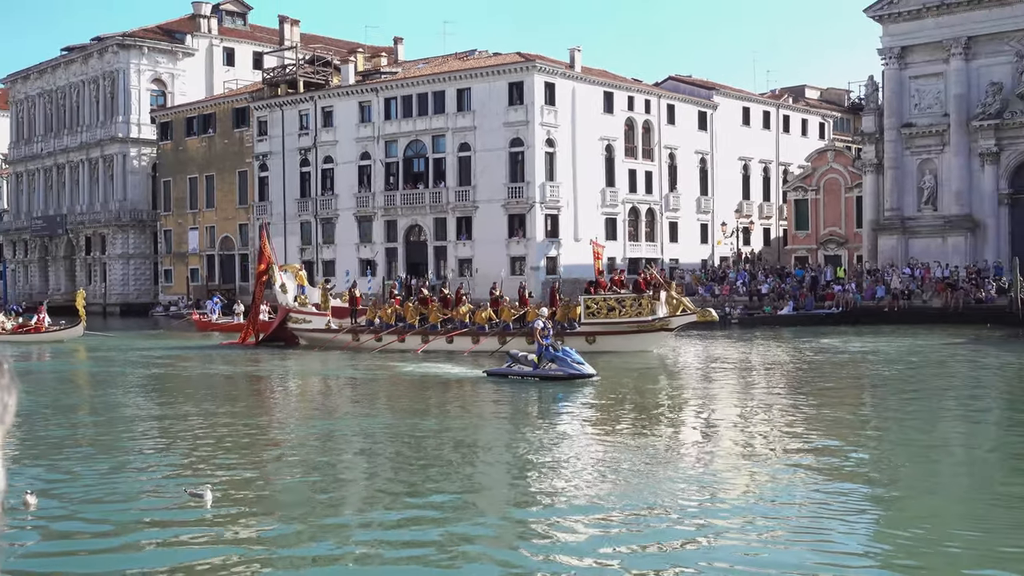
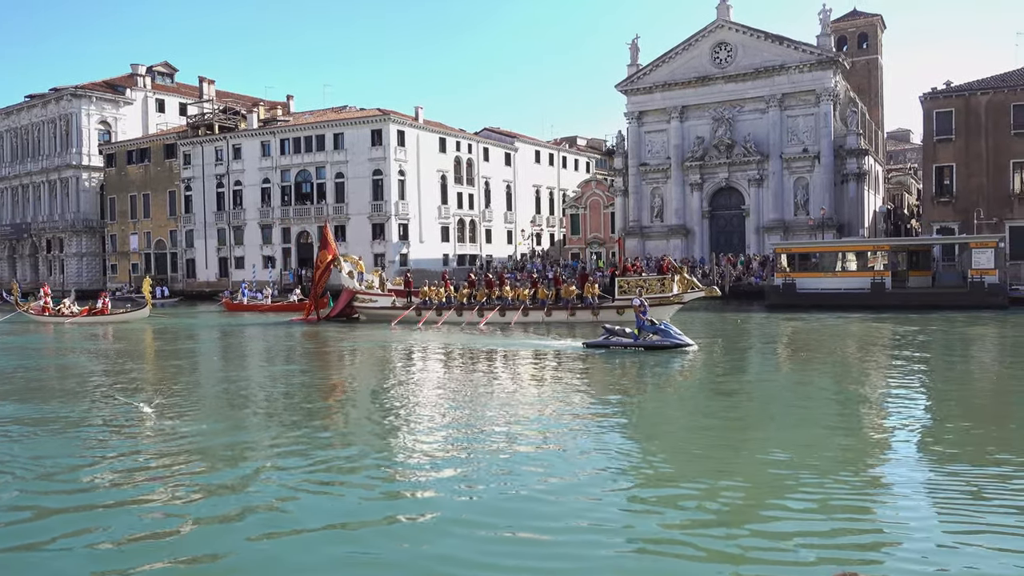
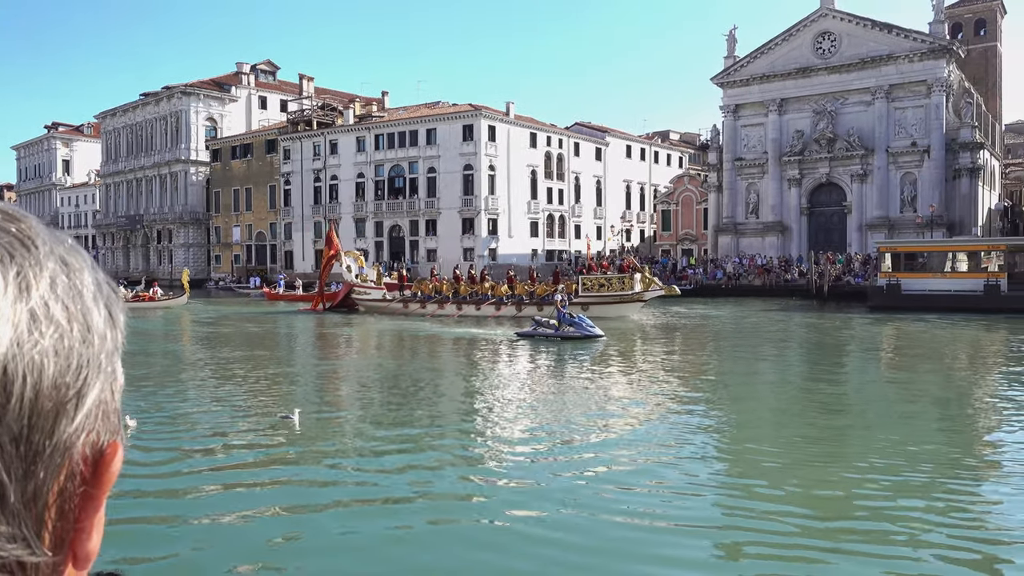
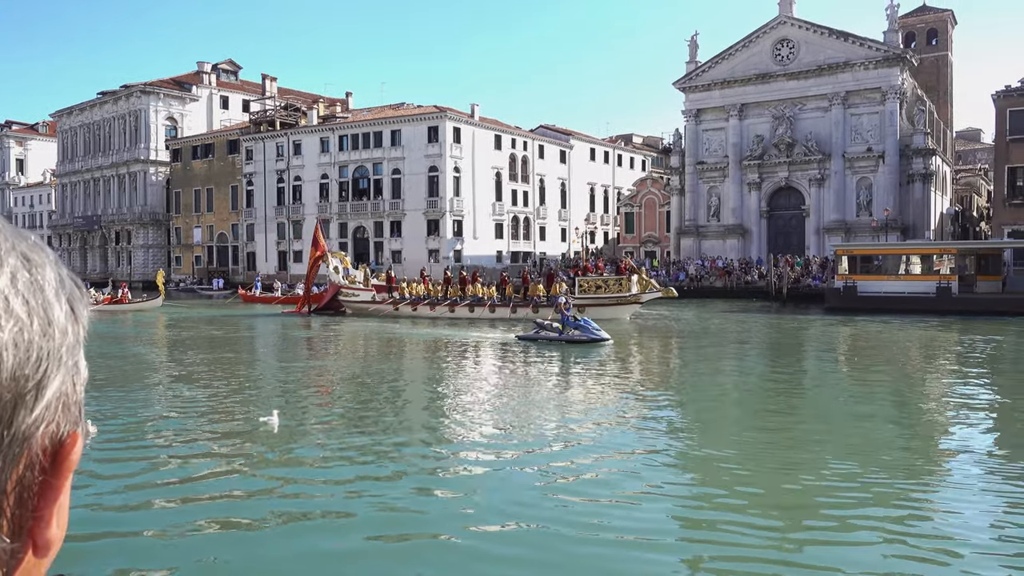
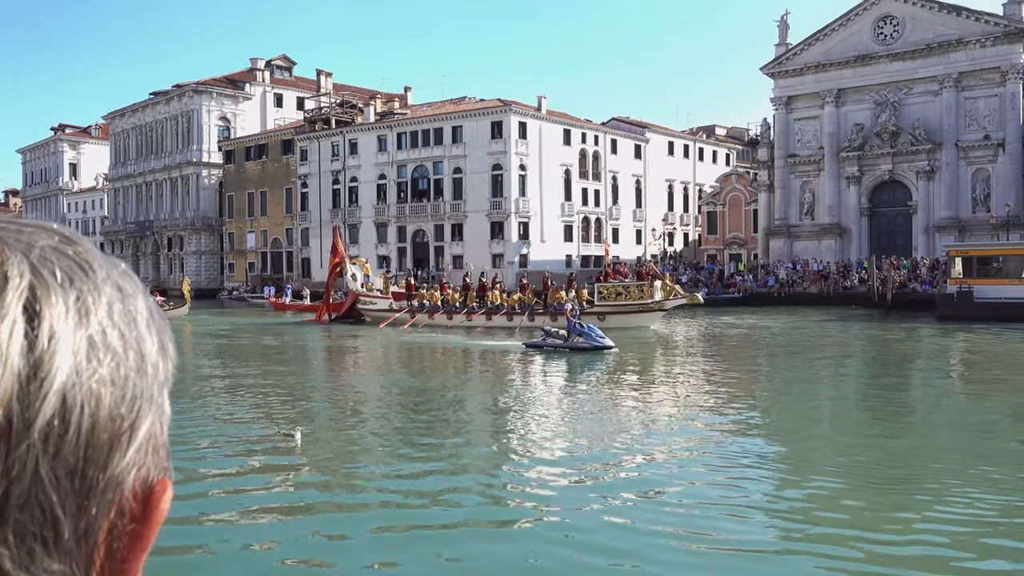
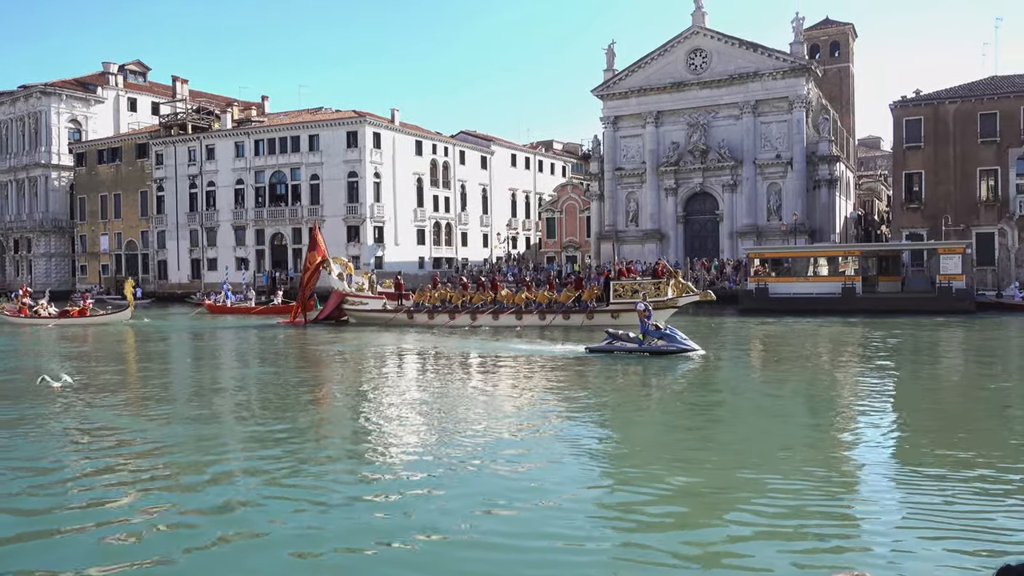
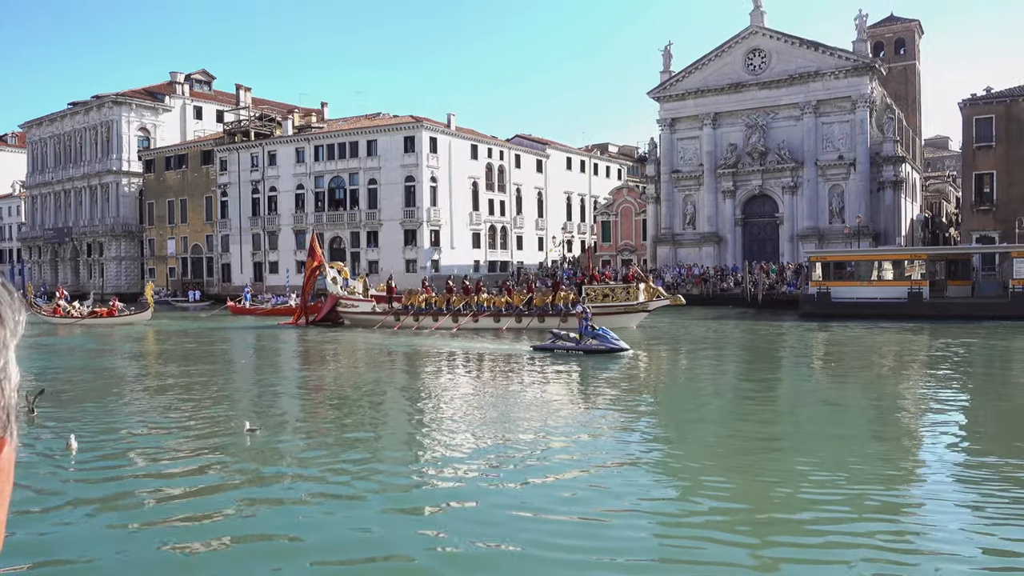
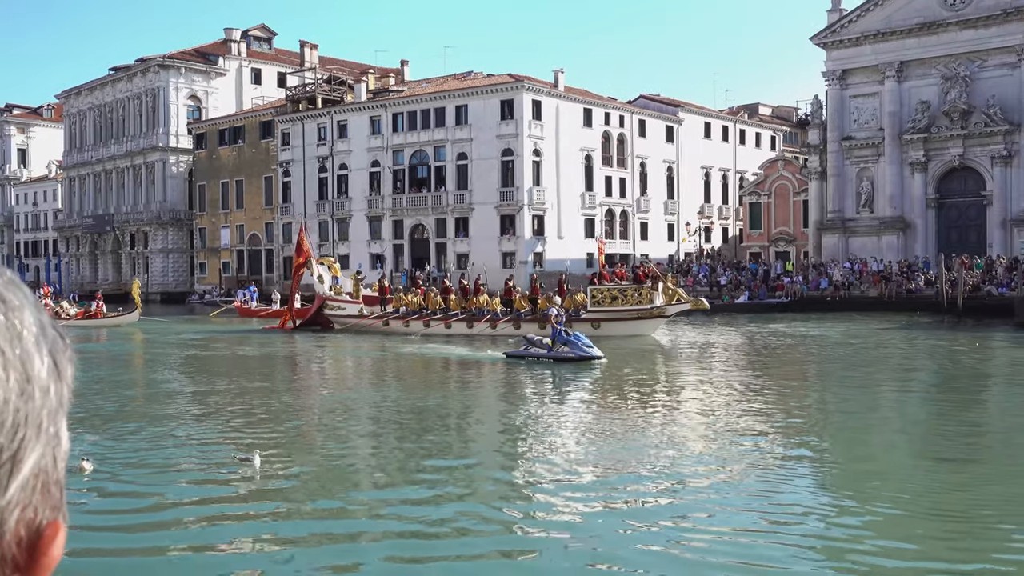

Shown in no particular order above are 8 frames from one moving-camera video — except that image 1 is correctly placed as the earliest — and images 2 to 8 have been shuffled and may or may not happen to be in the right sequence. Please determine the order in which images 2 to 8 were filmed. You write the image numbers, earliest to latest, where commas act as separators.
8, 5, 3, 4, 7, 2, 6
